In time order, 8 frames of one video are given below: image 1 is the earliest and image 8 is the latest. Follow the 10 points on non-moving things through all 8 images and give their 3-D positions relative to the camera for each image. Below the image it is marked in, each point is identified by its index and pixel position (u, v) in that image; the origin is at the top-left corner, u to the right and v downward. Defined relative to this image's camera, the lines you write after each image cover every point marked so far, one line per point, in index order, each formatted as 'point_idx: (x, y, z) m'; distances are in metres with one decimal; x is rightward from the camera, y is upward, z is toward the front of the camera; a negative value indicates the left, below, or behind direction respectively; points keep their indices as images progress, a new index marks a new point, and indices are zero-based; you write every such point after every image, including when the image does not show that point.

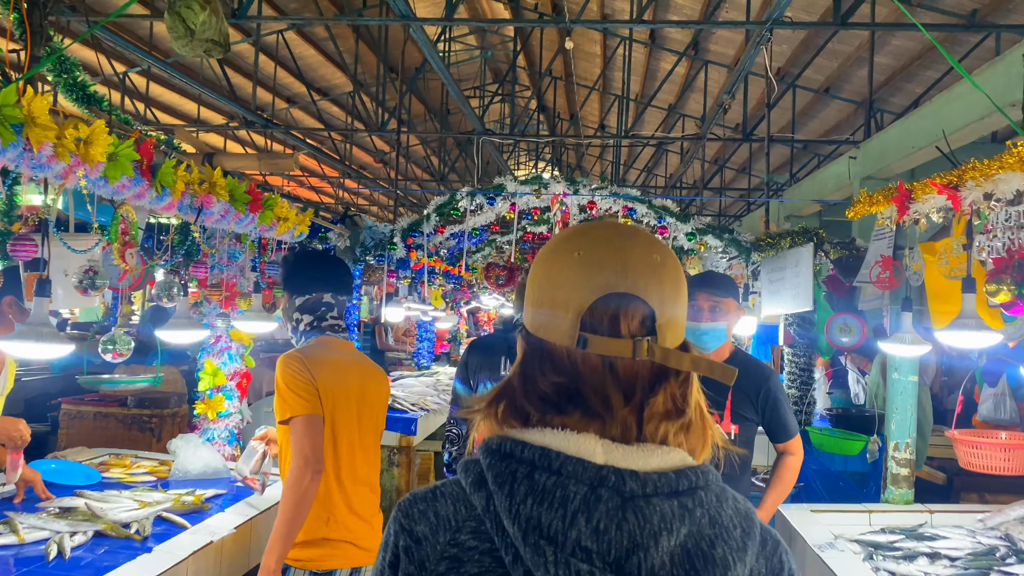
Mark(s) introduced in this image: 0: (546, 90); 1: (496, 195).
0: (+0.7, +4.2, +17.8) m
1: (-0.1, +0.6, +5.3) m
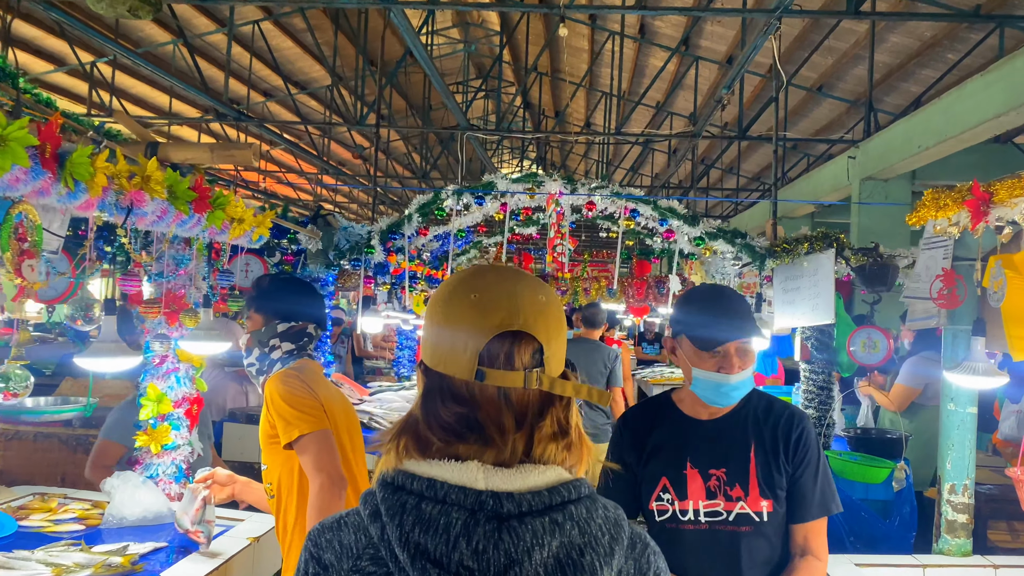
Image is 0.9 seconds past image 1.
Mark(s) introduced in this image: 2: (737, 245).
0: (+0.4, +4.2, +17.4) m
1: (-0.2, +0.5, +4.8) m
2: (+1.3, +0.2, +4.8) m
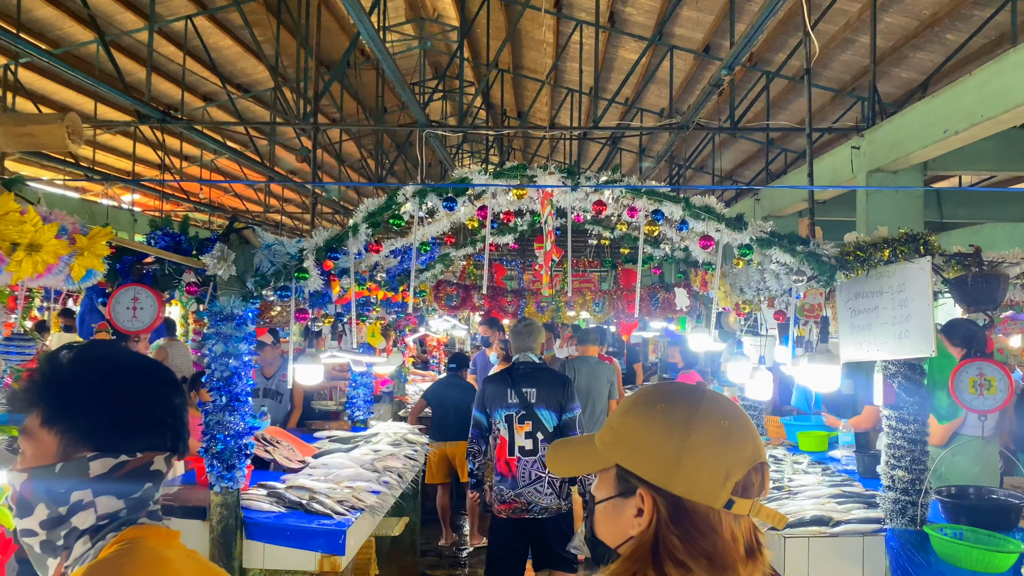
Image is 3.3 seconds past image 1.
0: (-0.4, +4.0, +16.2) m
1: (-0.2, +0.4, +3.6) m
2: (+1.3, +0.1, +3.7) m
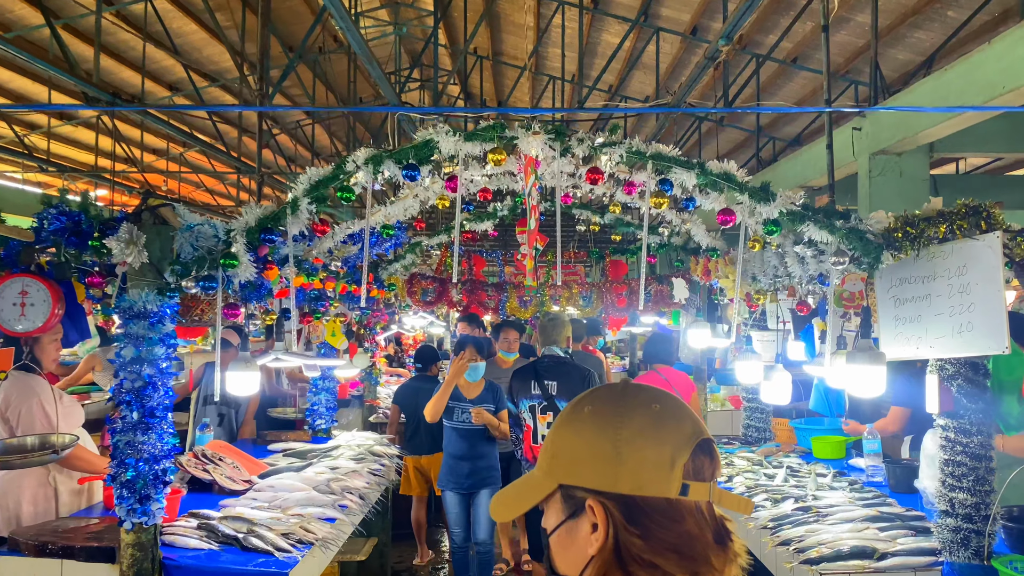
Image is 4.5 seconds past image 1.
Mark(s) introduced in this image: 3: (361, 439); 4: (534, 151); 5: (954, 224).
0: (-0.8, +4.0, +15.5) m
1: (-0.3, +0.4, +3.0) m
2: (+1.2, +0.2, +3.1) m
3: (-0.9, -0.9, +4.9) m
4: (+0.1, +0.5, +2.8) m
5: (+1.4, +0.2, +2.7) m
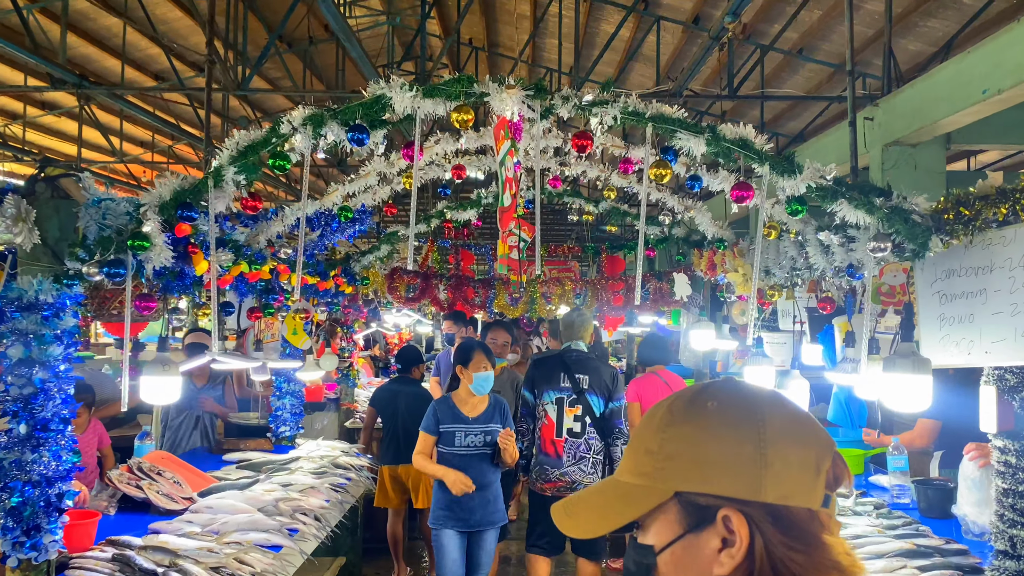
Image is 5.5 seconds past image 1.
0: (-0.9, +4.1, +15.0) m
1: (-0.4, +0.5, +2.5) m
2: (+1.1, +0.2, +2.6) m
3: (-1.0, -0.9, +4.4) m
4: (0.0, +0.5, +2.4) m
5: (+1.4, +0.2, +2.2) m
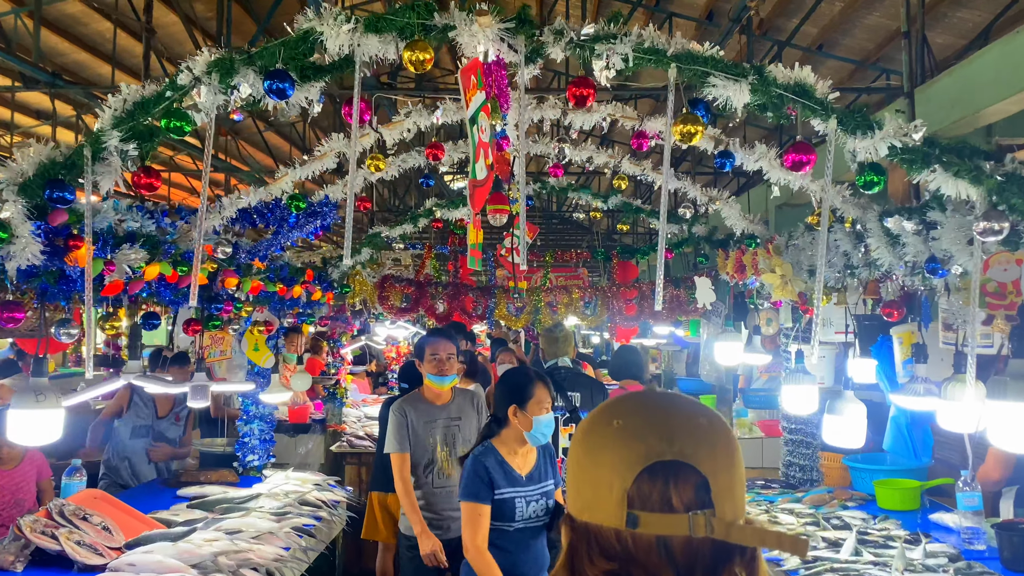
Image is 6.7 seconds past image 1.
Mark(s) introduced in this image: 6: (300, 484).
0: (-0.7, +3.9, +14.5) m
1: (-0.5, +0.5, +1.9) m
2: (+1.0, +0.2, +2.0) m
3: (-1.0, -0.9, +3.8) m
4: (-0.1, +0.5, +1.8) m
5: (+1.3, +0.2, +1.6) m
6: (-1.0, -0.9, +3.9) m
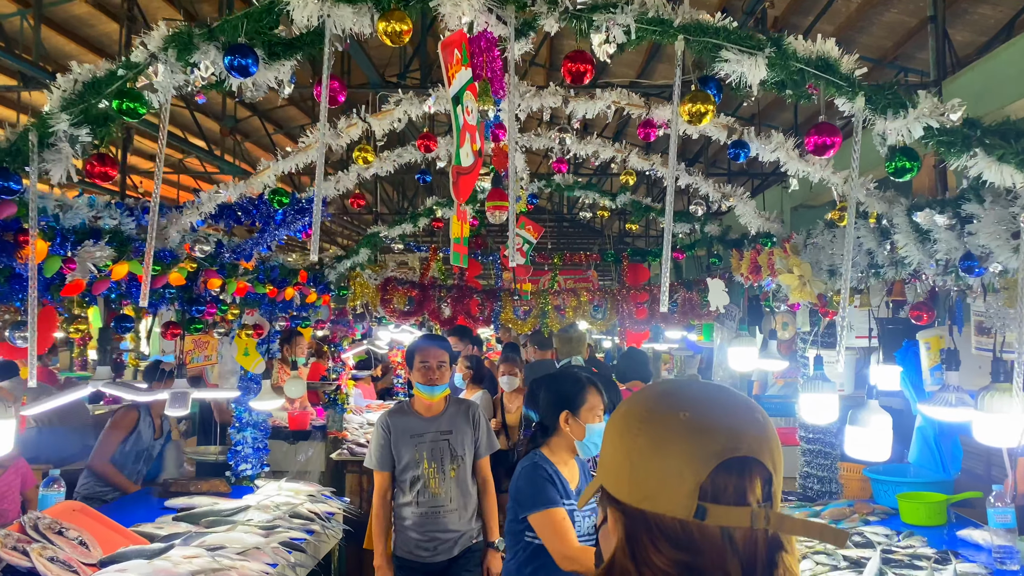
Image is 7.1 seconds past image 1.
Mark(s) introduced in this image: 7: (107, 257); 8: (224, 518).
0: (-0.6, +3.8, +14.4) m
1: (-0.5, +0.5, +1.7) m
2: (+1.0, +0.2, +1.8) m
3: (-1.0, -0.9, +3.7) m
4: (-0.1, +0.5, +1.6) m
5: (+1.3, +0.2, +1.4) m
6: (-1.0, -0.9, +3.7) m
7: (-1.0, +0.1, +2.1) m
8: (-1.1, -0.9, +3.3) m
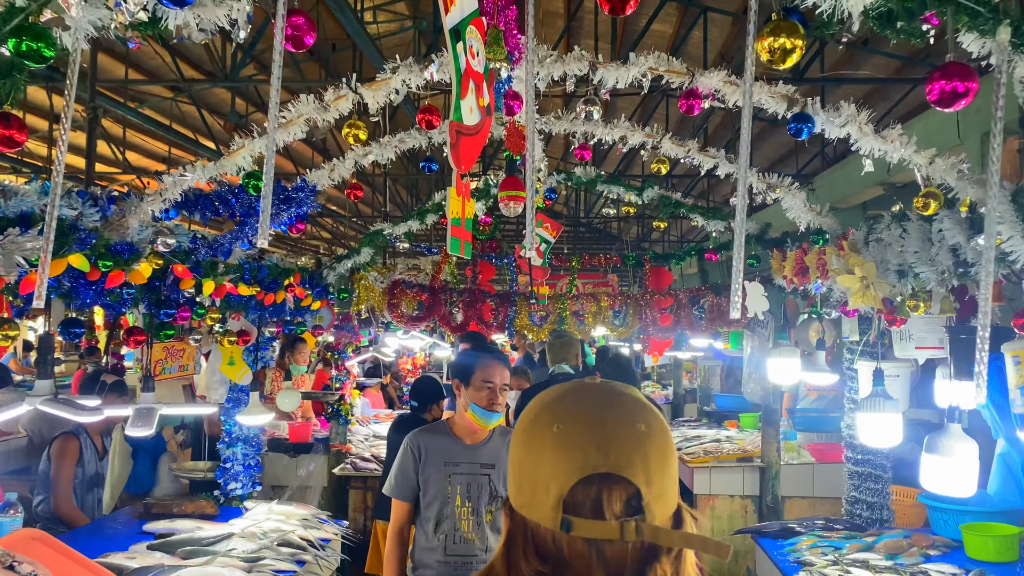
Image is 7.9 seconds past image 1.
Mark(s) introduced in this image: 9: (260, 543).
0: (-0.3, +3.8, +14.0) m
1: (-0.4, +0.5, +1.4) m
2: (+1.1, +0.2, +1.4) m
3: (-0.9, -0.9, +3.3) m
4: (-0.1, +0.5, +1.2) m
5: (+1.3, +0.2, +1.0) m
6: (-0.9, -0.9, +3.3) m
7: (-1.0, +0.1, +1.8) m
8: (-1.1, -0.9, +2.9) m
9: (-0.9, -0.9, +3.0) m
